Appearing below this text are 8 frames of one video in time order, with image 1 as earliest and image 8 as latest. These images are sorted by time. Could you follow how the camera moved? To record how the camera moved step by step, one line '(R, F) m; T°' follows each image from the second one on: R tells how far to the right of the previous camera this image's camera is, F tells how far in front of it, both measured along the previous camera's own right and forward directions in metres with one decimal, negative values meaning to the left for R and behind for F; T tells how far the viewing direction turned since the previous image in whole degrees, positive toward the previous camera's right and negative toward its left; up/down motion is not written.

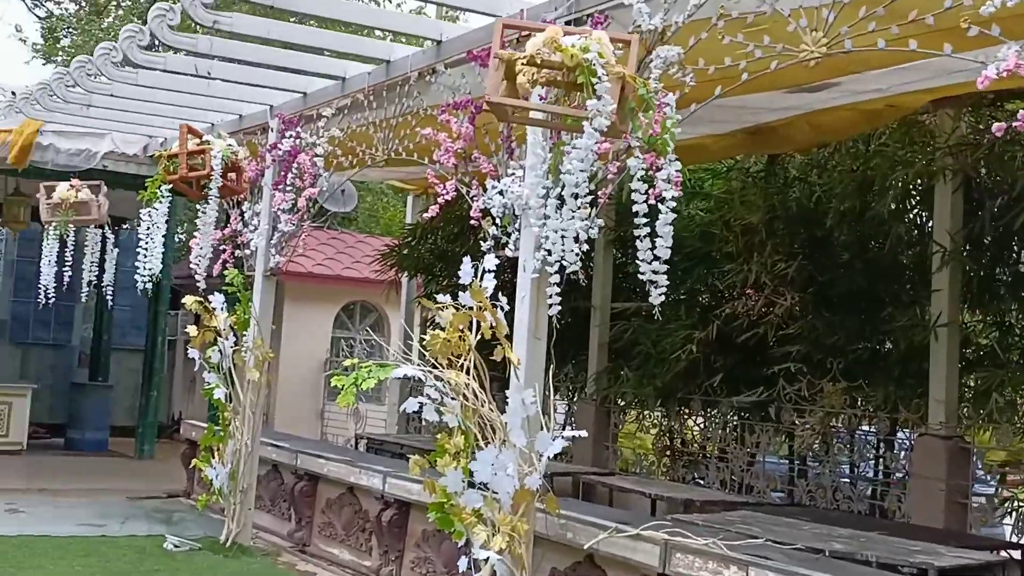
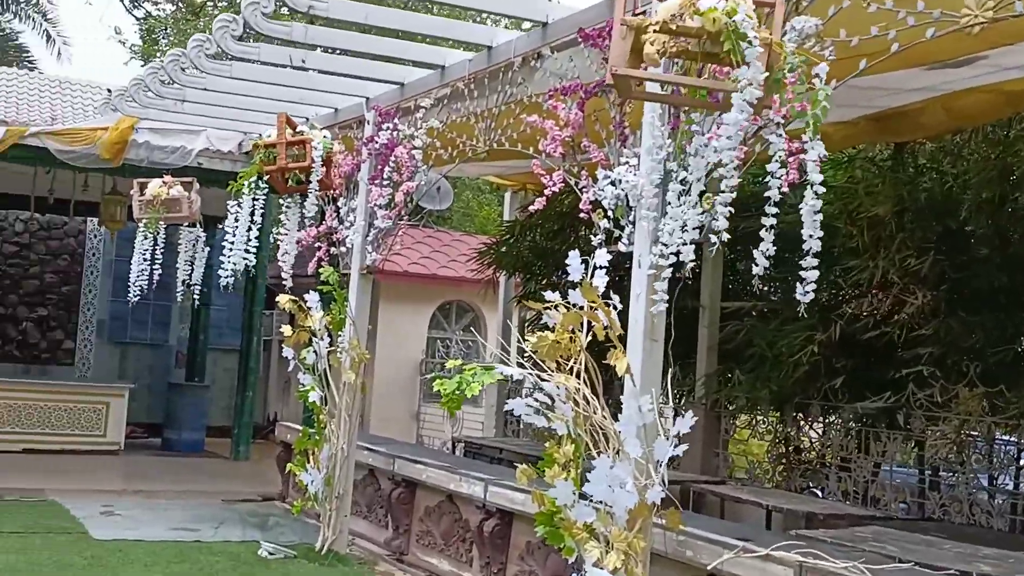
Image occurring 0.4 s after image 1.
(-0.1, +0.3) m; -4°
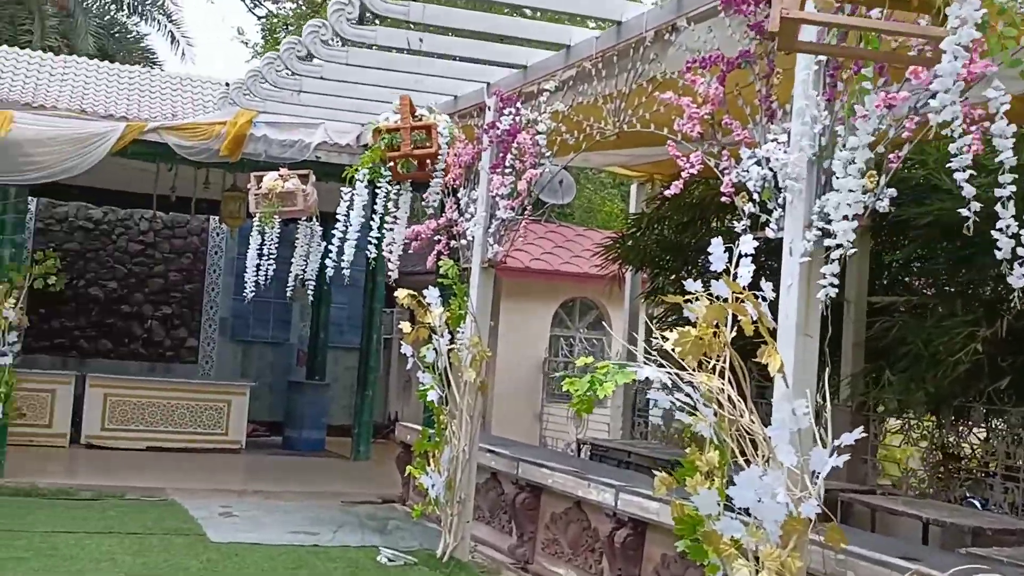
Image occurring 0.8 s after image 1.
(0.0, +0.3) m; -6°
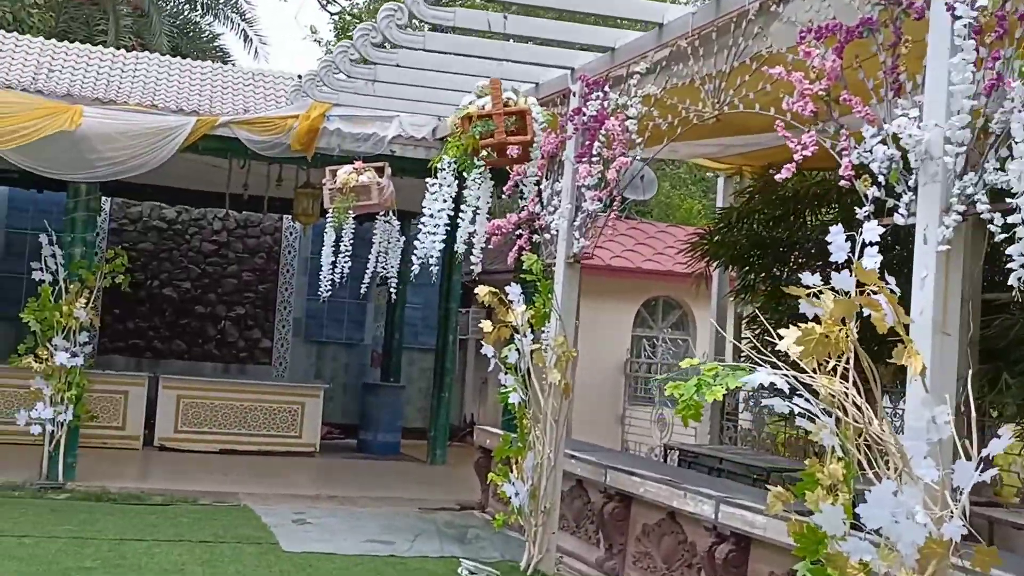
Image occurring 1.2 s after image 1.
(-0.1, +0.3) m; -3°
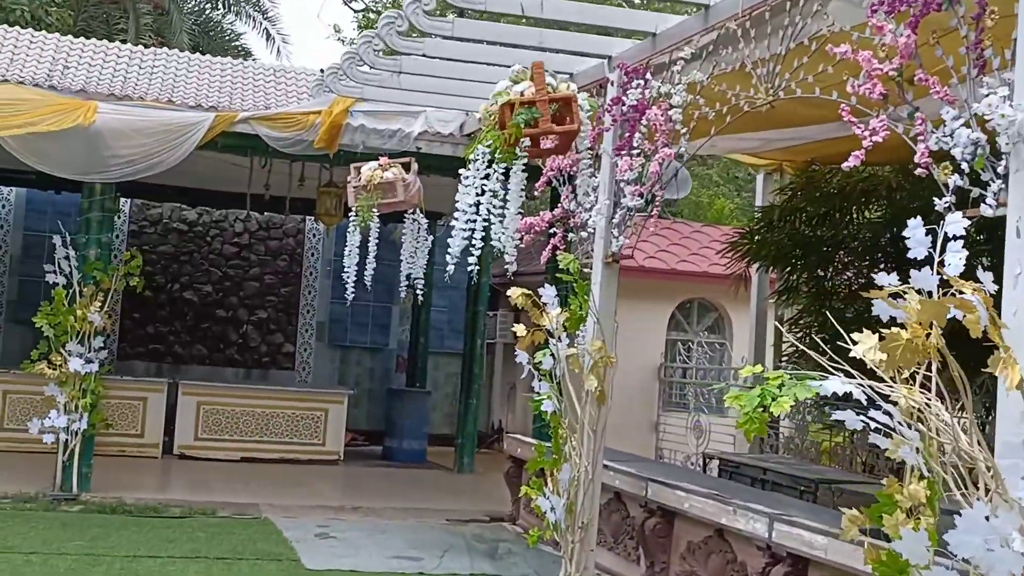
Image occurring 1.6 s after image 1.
(0.0, +0.3) m; -1°
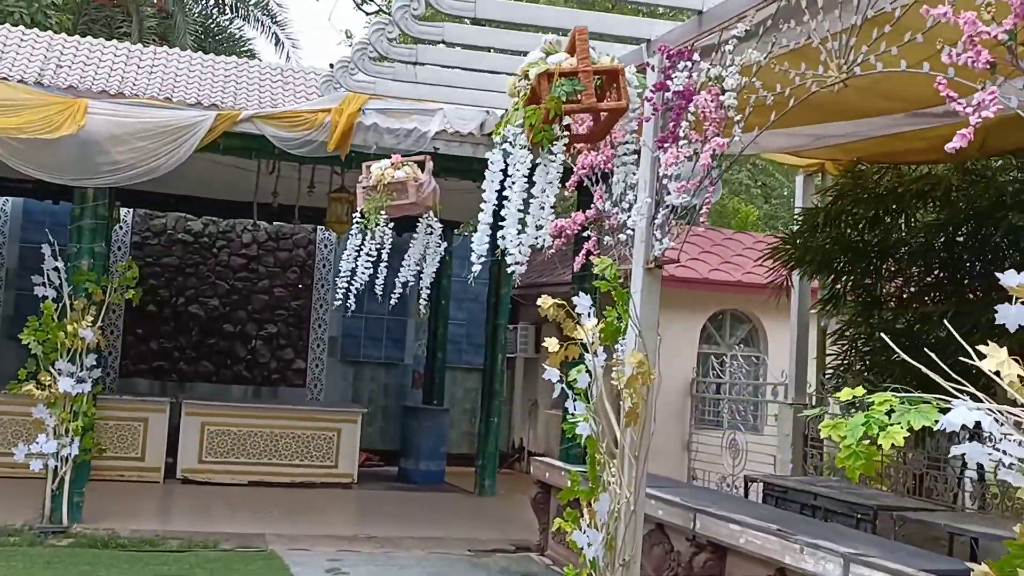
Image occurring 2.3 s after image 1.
(-0.1, +0.5) m; -1°
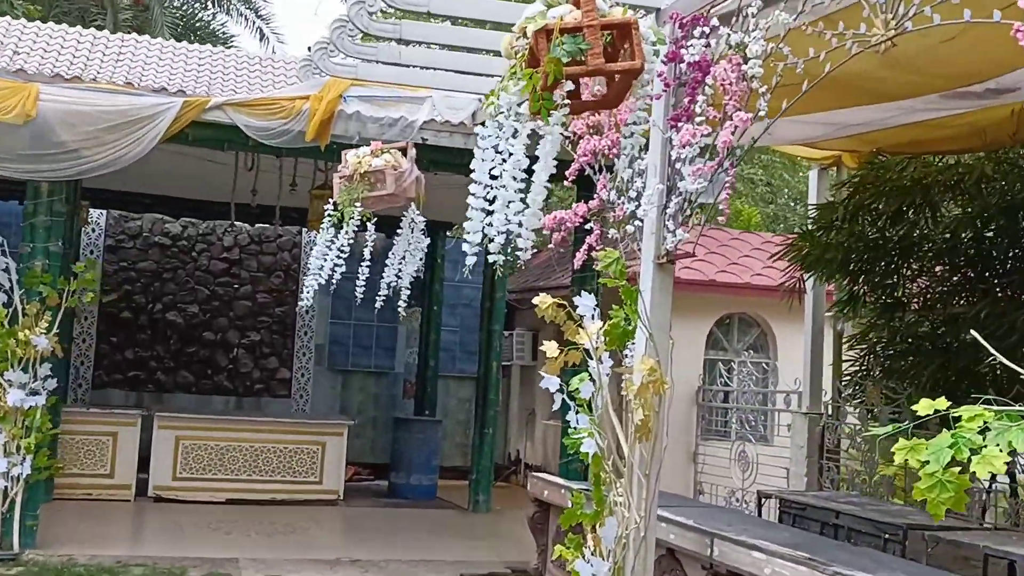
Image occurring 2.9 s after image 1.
(0.0, +0.4) m; 0°
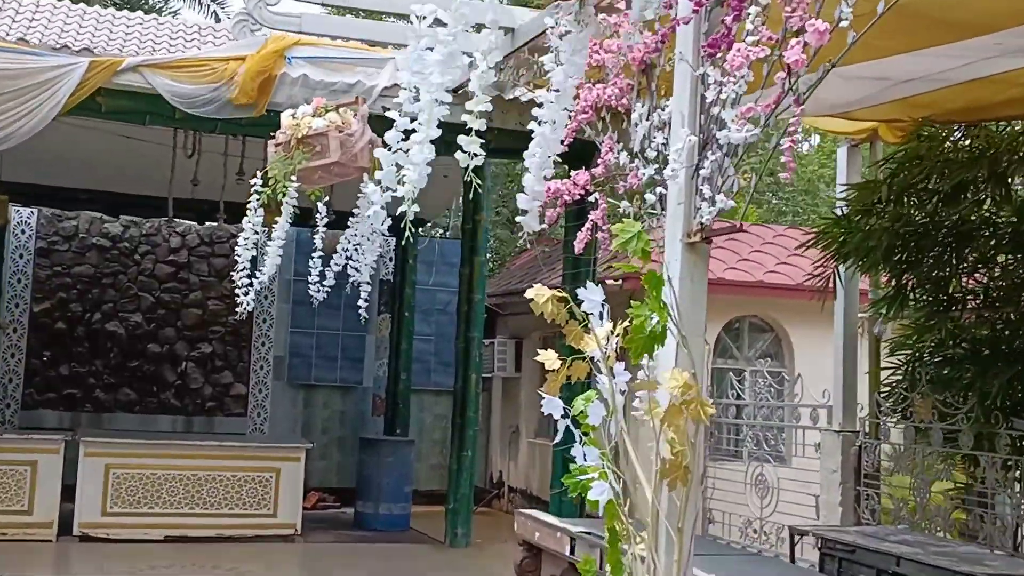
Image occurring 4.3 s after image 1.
(0.0, +0.9) m; +1°
